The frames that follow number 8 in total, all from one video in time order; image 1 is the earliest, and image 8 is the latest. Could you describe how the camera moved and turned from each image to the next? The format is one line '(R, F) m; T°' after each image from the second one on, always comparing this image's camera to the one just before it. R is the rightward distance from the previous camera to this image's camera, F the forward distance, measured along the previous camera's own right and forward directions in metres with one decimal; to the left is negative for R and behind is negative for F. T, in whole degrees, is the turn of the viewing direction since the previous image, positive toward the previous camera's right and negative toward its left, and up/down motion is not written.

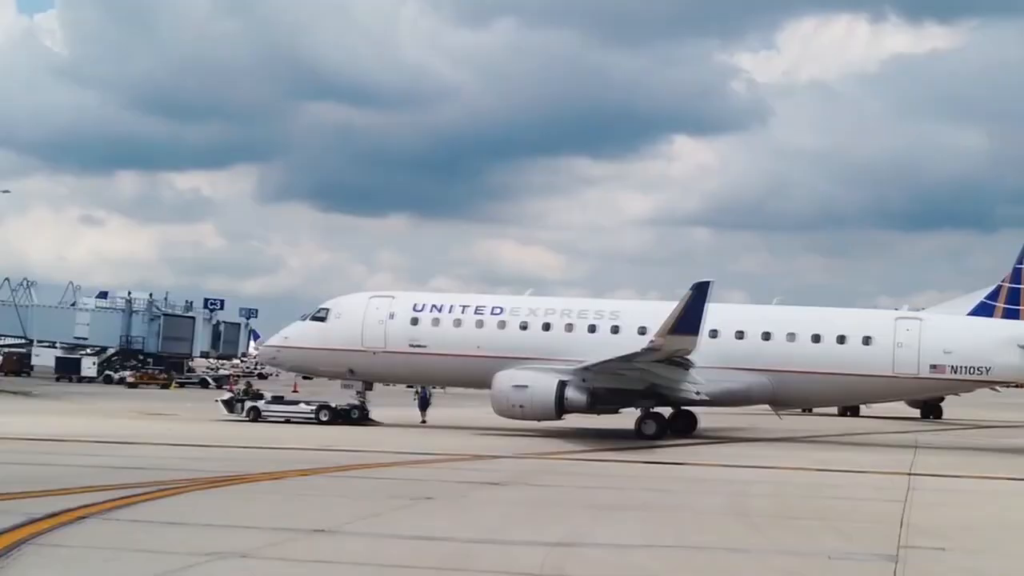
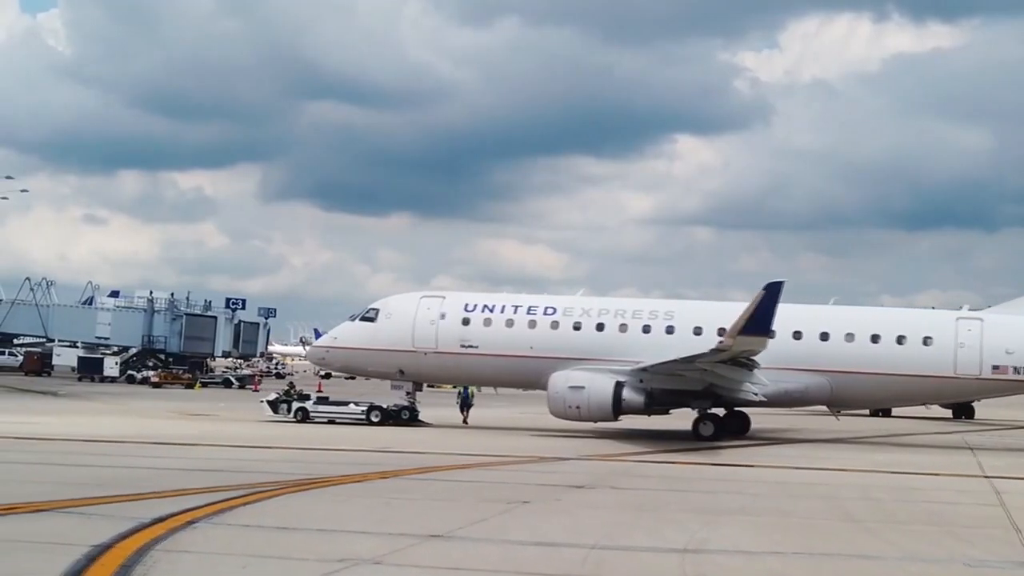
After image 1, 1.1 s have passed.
(-1.4, +0.2) m; 0°
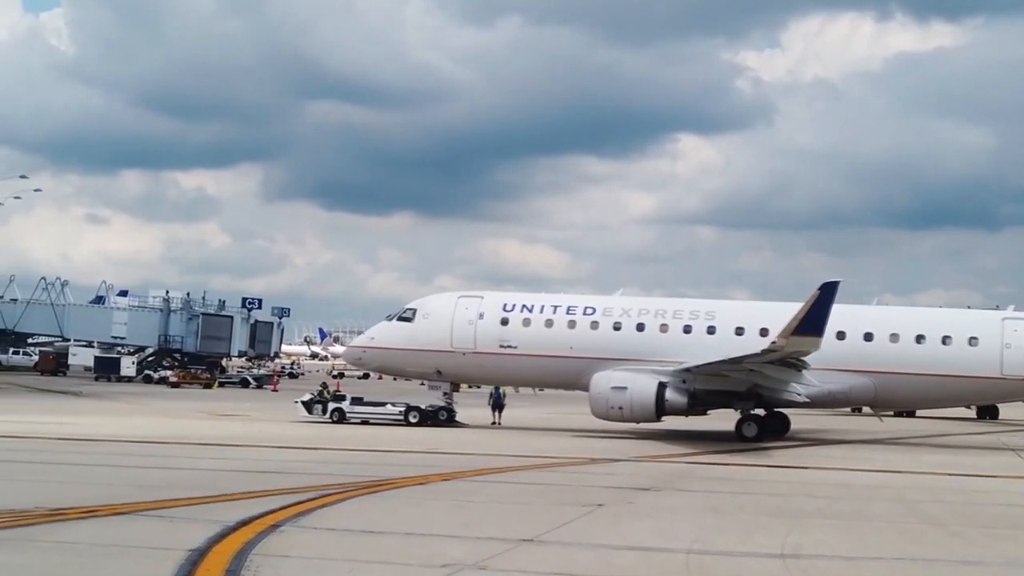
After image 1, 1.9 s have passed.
(-1.1, +0.2) m; 0°
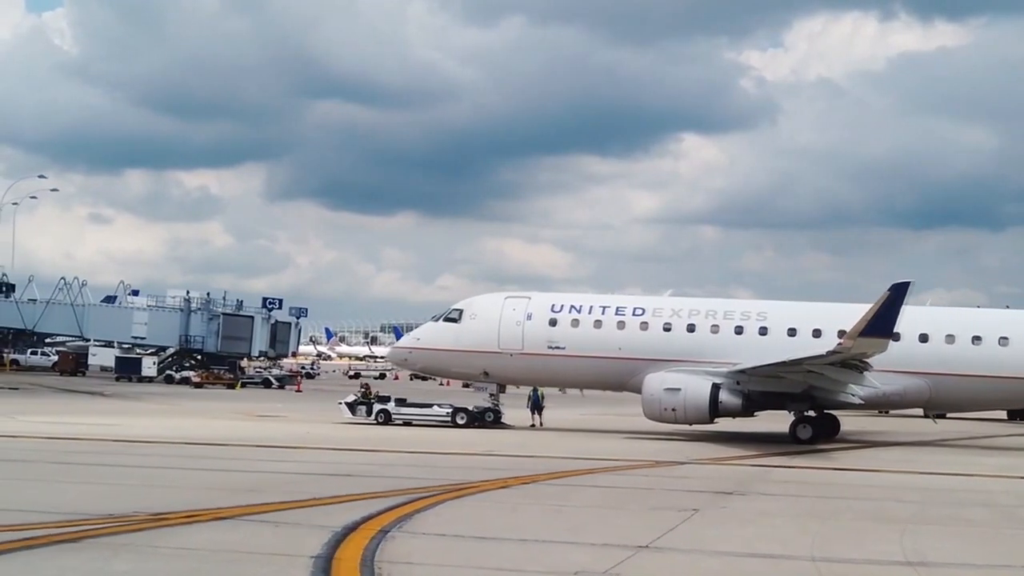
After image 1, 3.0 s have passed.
(-1.3, +0.2) m; 0°
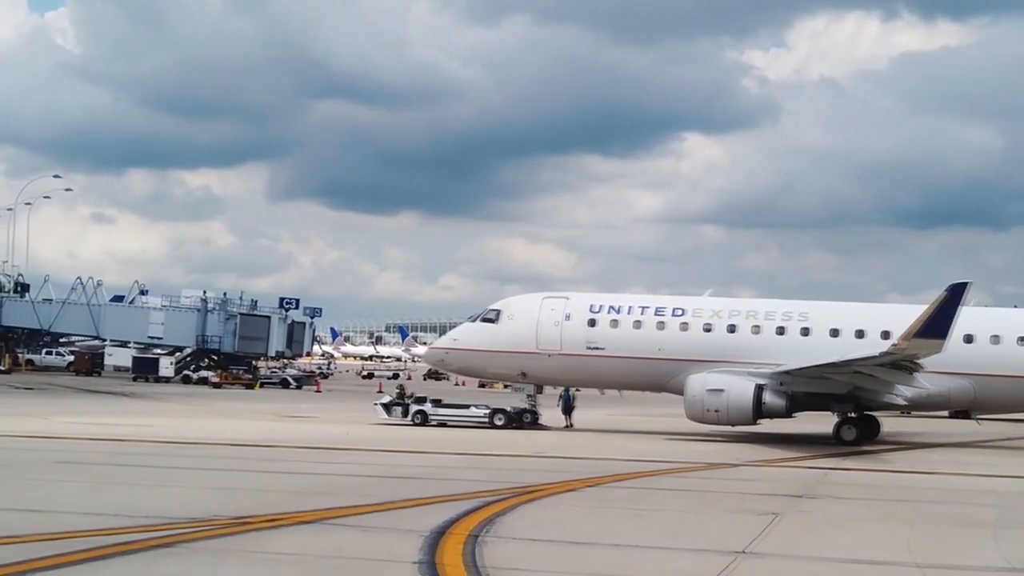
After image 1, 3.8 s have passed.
(-1.0, +0.2) m; 0°
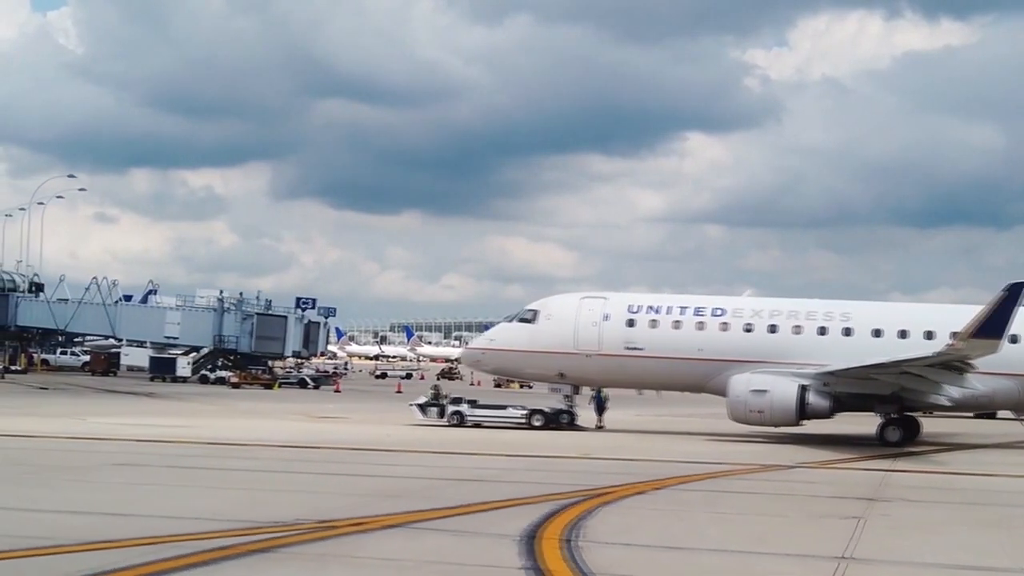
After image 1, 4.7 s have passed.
(-1.0, +0.2) m; 0°
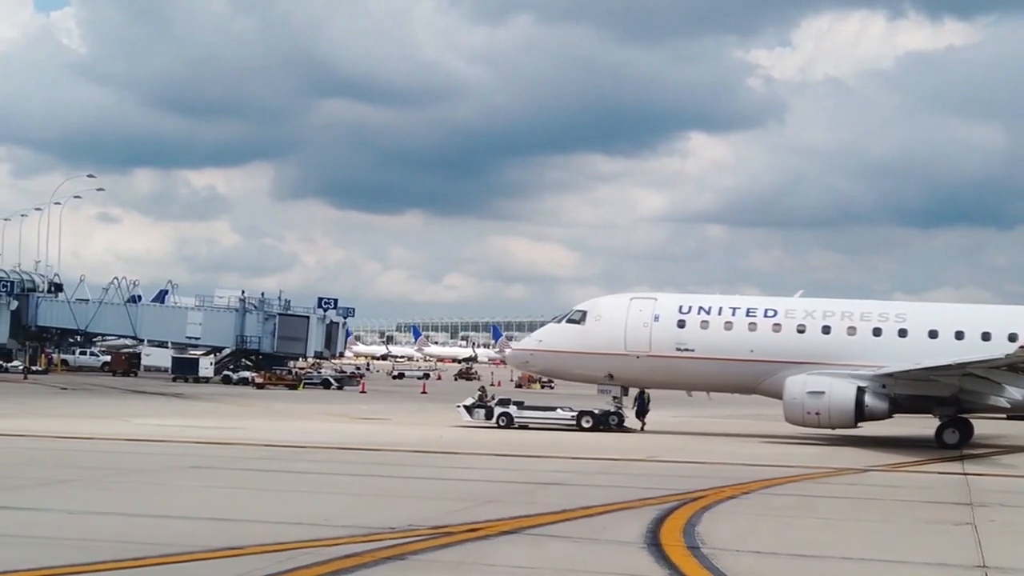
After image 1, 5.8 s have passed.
(-1.4, +0.2) m; 0°
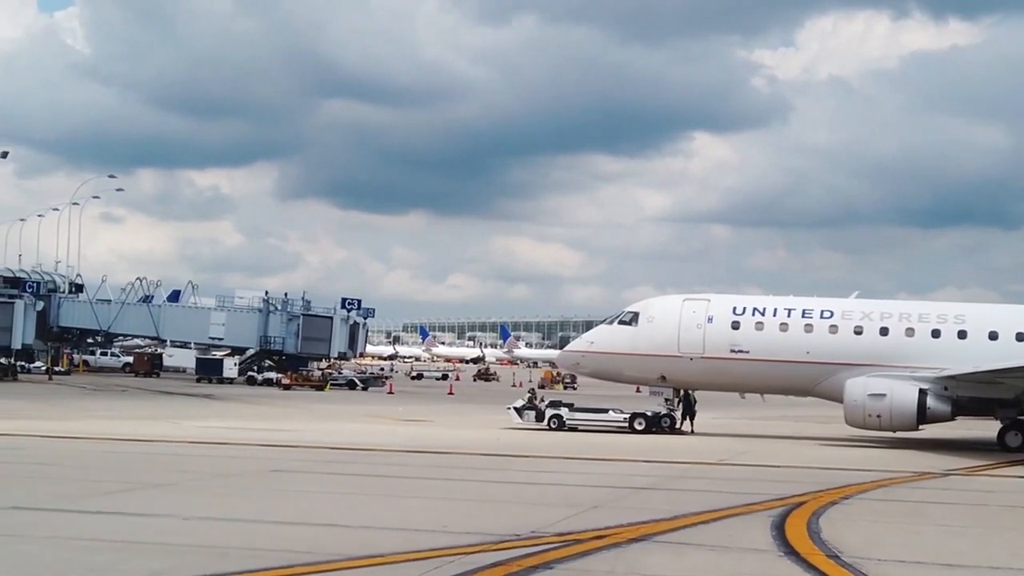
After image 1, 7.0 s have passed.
(-1.4, +0.2) m; 0°
